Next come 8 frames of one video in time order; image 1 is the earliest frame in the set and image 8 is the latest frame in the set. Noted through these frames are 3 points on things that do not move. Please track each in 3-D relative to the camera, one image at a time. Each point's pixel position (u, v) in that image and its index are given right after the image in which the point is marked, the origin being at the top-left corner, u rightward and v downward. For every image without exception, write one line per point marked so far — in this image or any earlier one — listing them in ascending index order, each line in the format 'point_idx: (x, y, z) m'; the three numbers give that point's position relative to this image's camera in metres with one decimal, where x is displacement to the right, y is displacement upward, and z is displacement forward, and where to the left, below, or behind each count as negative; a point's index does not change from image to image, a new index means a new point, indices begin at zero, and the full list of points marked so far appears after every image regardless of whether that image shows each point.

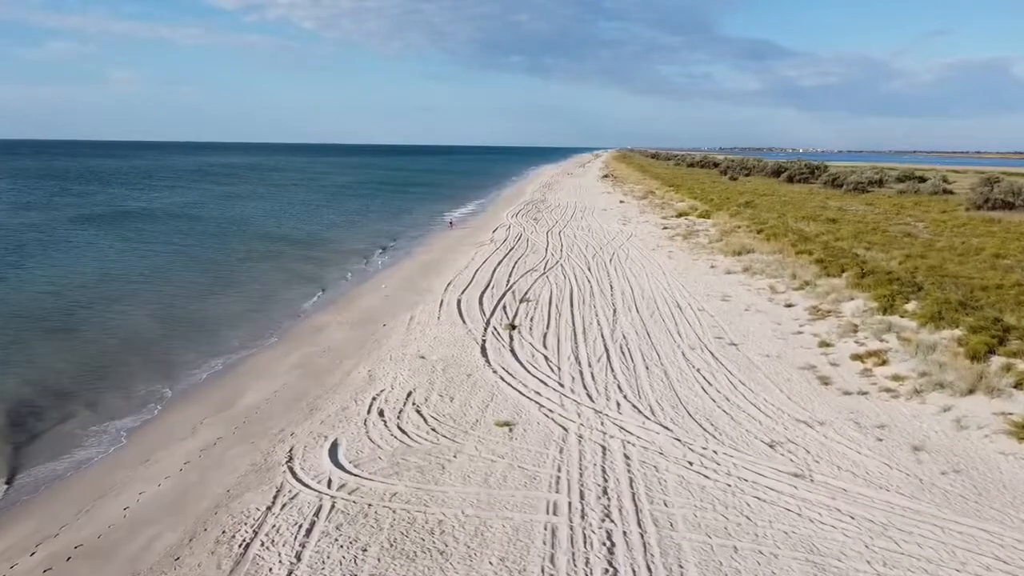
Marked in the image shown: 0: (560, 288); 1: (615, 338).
0: (+0.6, 0.0, +15.5) m
1: (+1.0, -0.5, +11.5) m
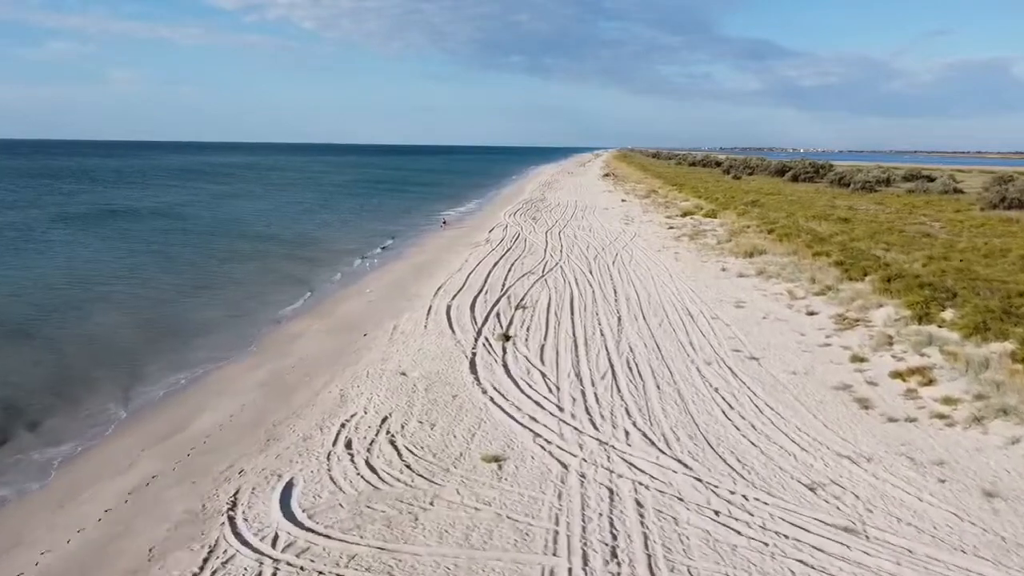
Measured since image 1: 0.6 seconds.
0: (+0.6, -0.1, +14.3) m
1: (+0.9, -0.5, +10.2) m
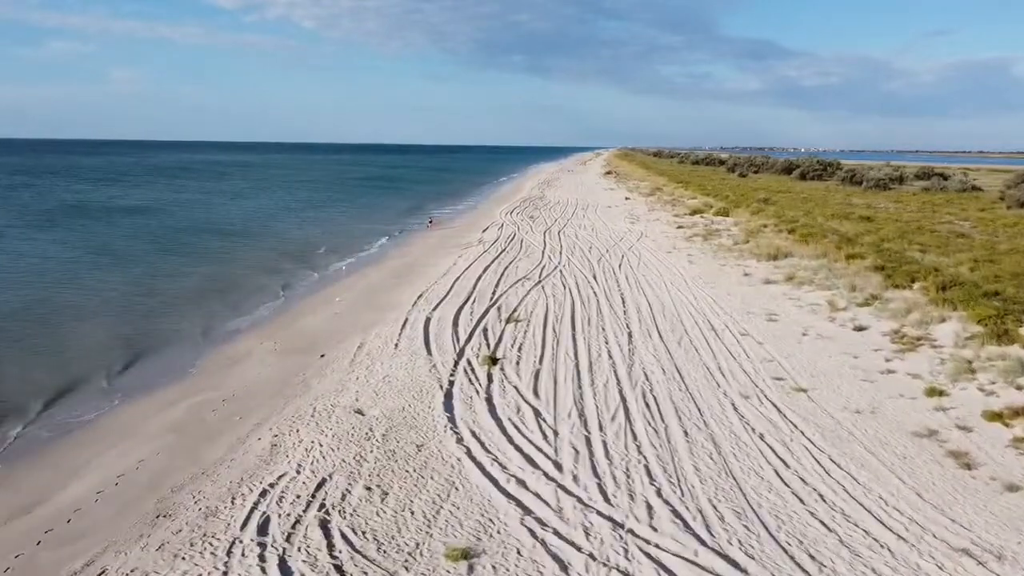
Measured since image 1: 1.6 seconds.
0: (+0.5, -0.2, +12.3) m
1: (+0.8, -0.6, +8.2) m
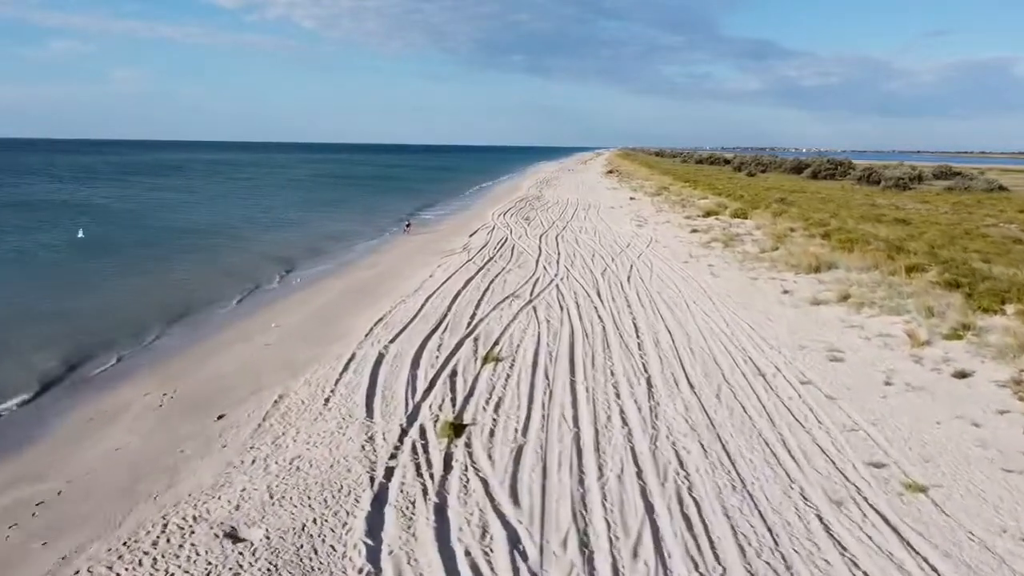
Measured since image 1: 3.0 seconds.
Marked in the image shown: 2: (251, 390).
0: (+0.3, -0.3, +9.5) m
1: (+0.7, -0.8, +5.5) m
2: (-1.6, -0.6, +7.6) m
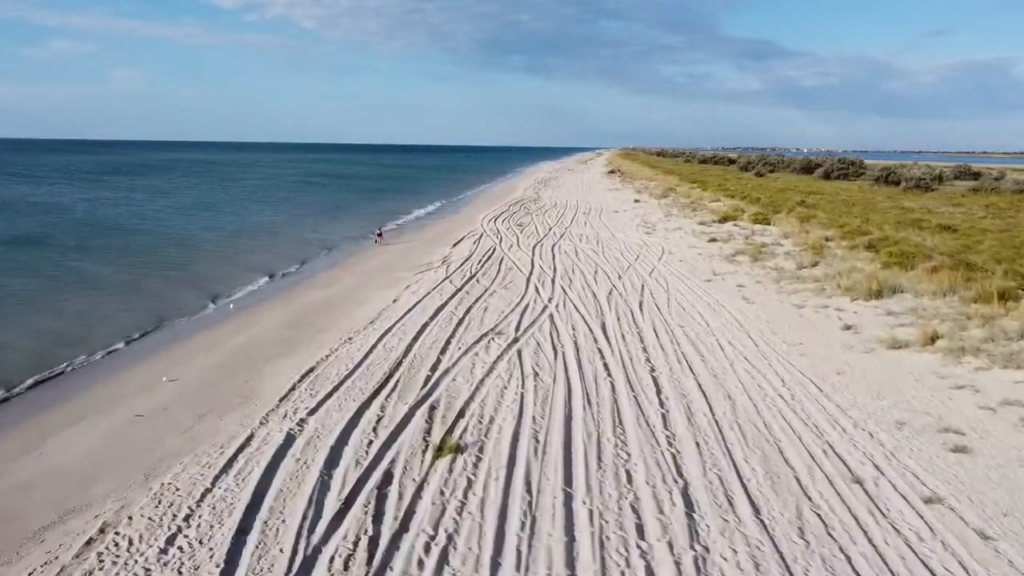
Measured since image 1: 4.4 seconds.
0: (+0.2, -0.6, +6.8) m
1: (+0.5, -1.1, +2.8) m
2: (-1.8, -0.9, +4.9) m
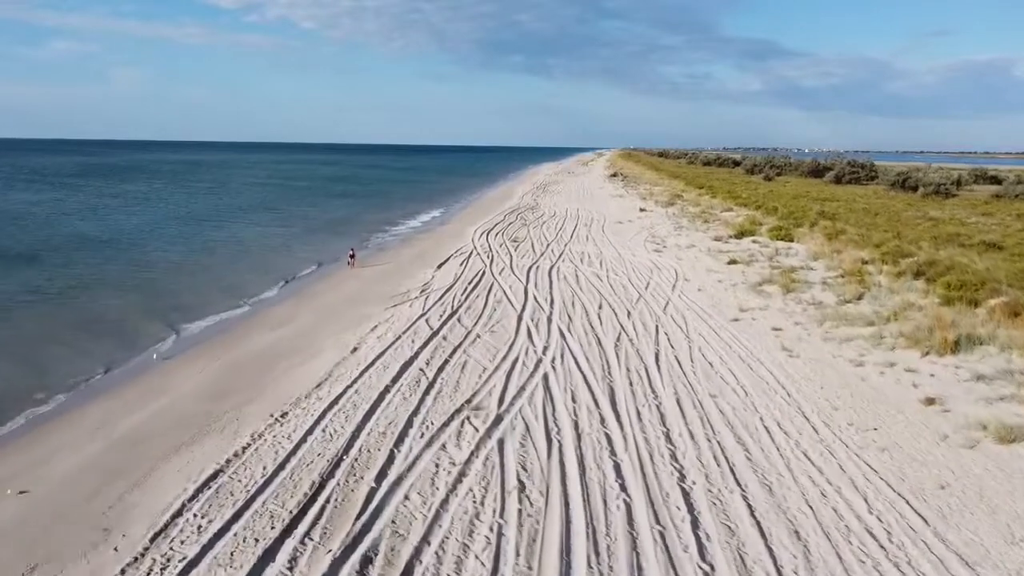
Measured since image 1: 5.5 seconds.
0: (+0.1, -1.0, +4.7) m
1: (+0.4, -1.4, +0.7) m
2: (-1.9, -1.3, +2.8) m
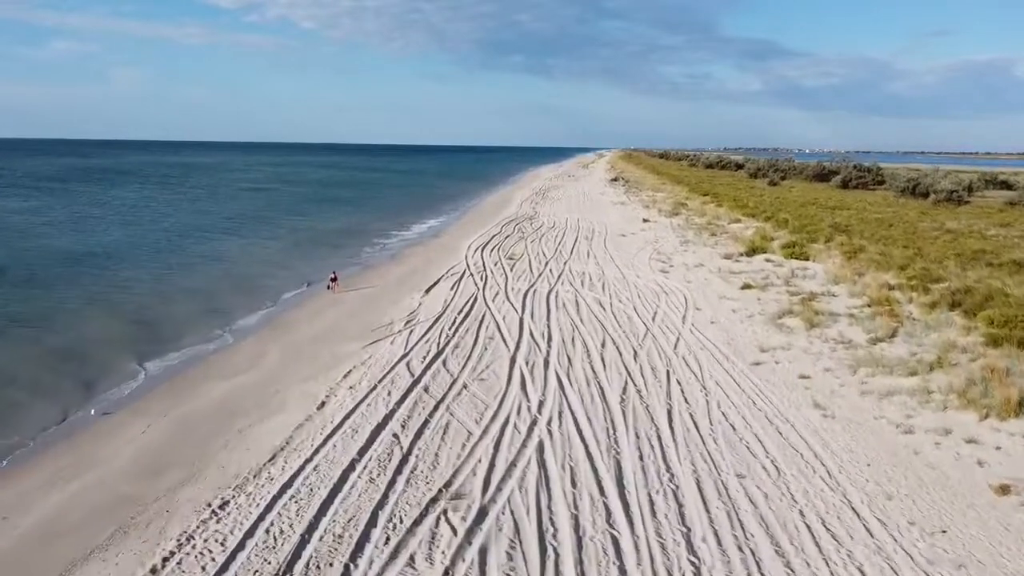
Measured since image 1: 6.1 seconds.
0: (0.0, -1.3, +3.5) m
1: (+0.4, -1.7, -0.5) m
2: (-1.9, -1.6, +1.6) m
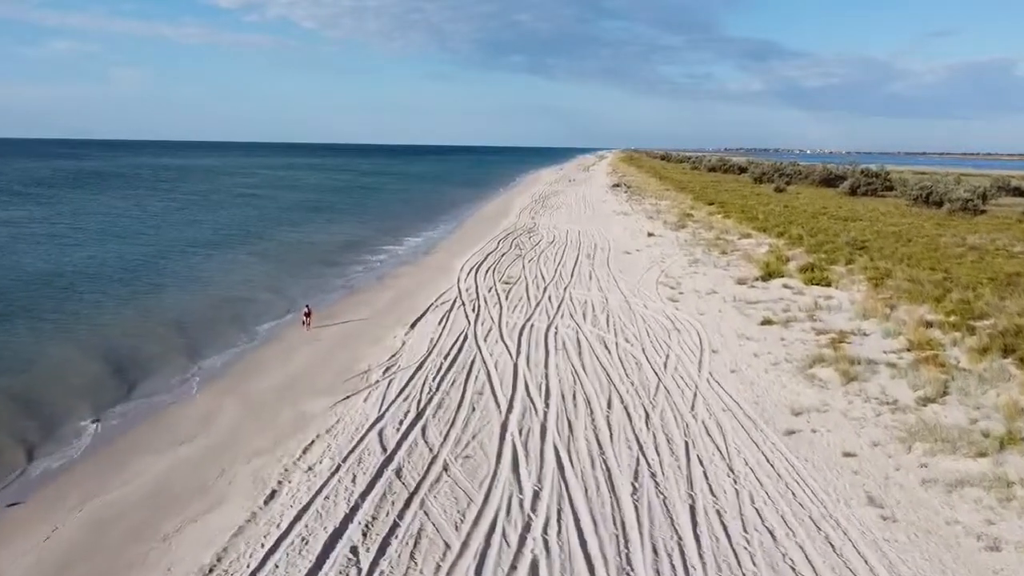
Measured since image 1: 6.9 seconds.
0: (-0.1, -1.6, +2.1) m
1: (+0.3, -2.1, -1.9) m
2: (-2.0, -1.9, +0.2) m
